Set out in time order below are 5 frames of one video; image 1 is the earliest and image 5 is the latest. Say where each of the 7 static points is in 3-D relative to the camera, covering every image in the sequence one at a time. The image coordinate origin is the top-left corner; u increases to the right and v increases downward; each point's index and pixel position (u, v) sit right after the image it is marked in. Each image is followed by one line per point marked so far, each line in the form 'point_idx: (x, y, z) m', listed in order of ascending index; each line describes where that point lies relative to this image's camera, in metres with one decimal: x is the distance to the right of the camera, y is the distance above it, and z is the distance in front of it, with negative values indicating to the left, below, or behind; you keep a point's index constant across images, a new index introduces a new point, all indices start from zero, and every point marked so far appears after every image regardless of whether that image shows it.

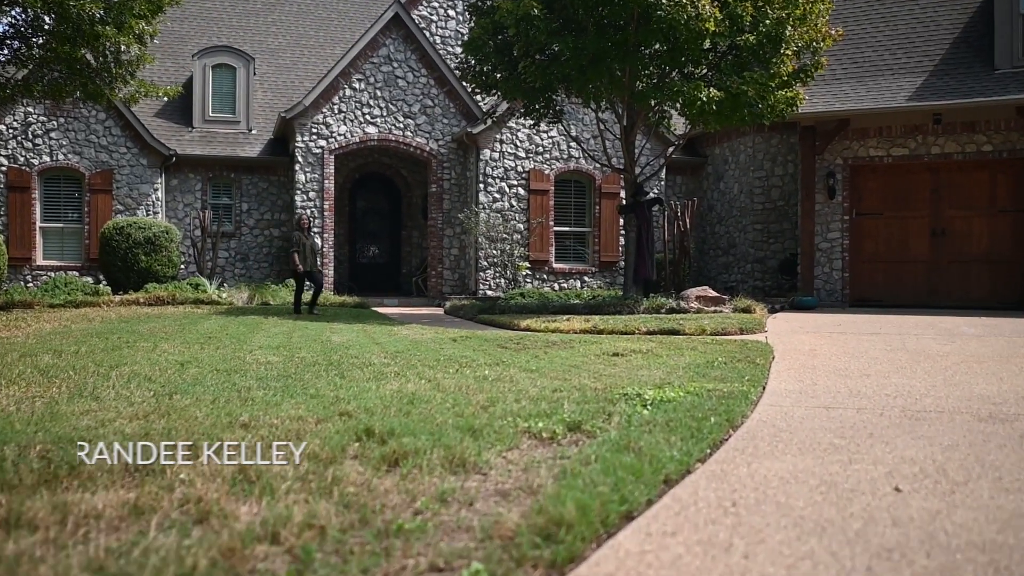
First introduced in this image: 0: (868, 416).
0: (+1.9, -0.7, +4.6) m
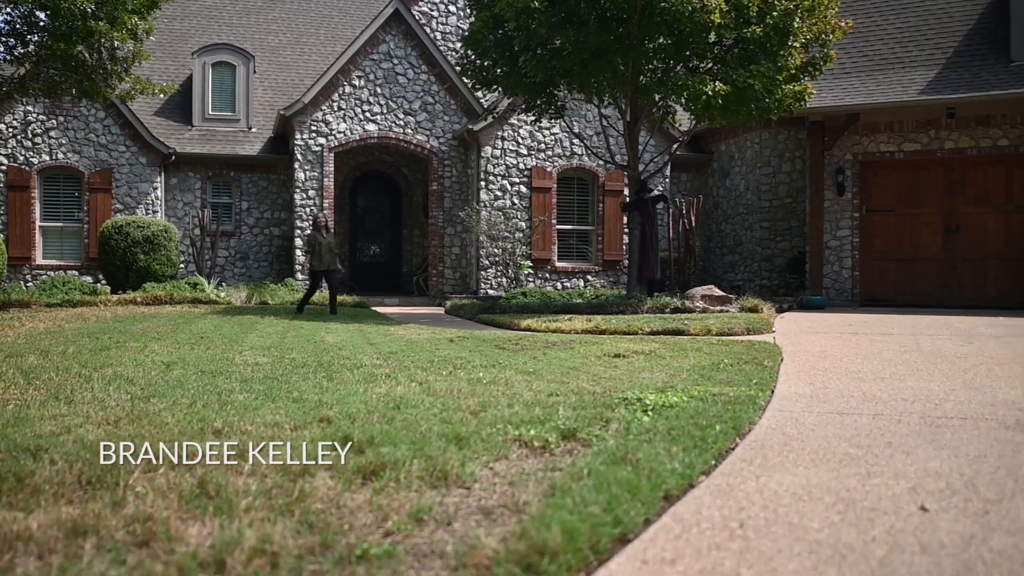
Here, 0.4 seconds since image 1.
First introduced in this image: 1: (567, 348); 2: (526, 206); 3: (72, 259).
0: (+1.9, -0.7, +4.3) m
1: (+0.5, -0.5, +7.6) m
2: (+0.3, +1.7, +17.5) m
3: (-8.8, +0.6, +17.2) m
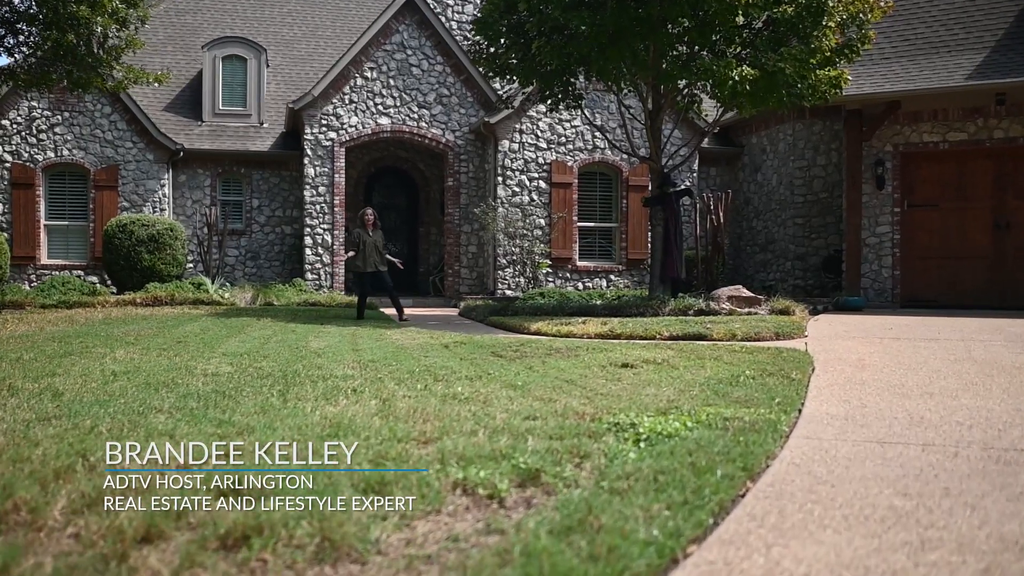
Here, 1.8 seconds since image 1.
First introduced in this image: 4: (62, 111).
0: (+1.7, -0.7, +3.4) m
1: (+0.5, -0.5, +6.8) m
2: (+0.6, +1.7, +16.7) m
3: (-8.5, +0.6, +16.7) m
4: (-8.6, +3.4, +16.4) m
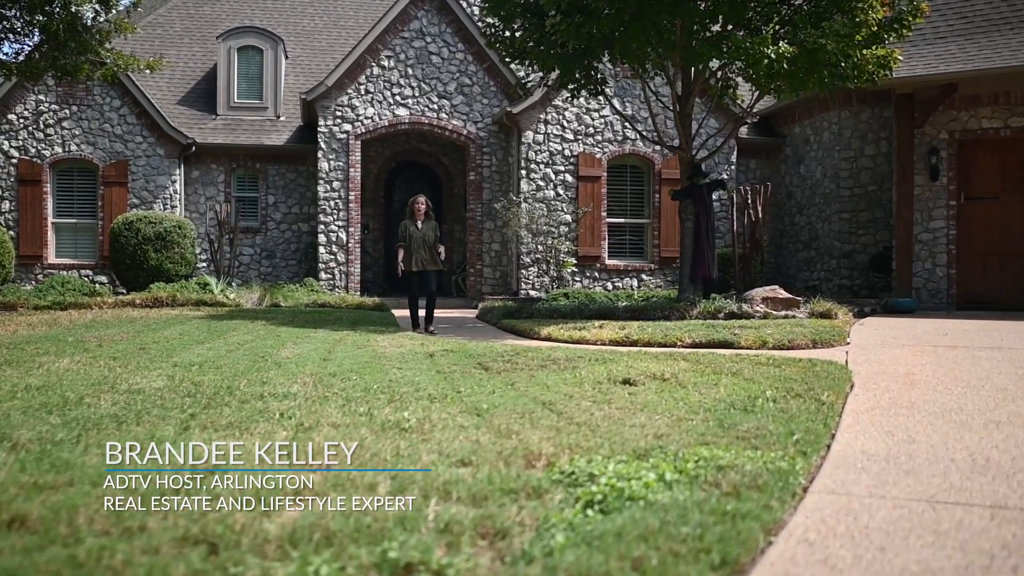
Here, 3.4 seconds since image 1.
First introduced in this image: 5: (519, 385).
0: (+1.4, -0.7, +2.4) m
1: (+0.4, -0.6, +5.9) m
2: (+1.1, +1.7, +15.8) m
3: (-8.0, +0.6, +16.2) m
4: (-8.2, +3.4, +15.9) m
5: (0.0, -0.6, +5.1) m
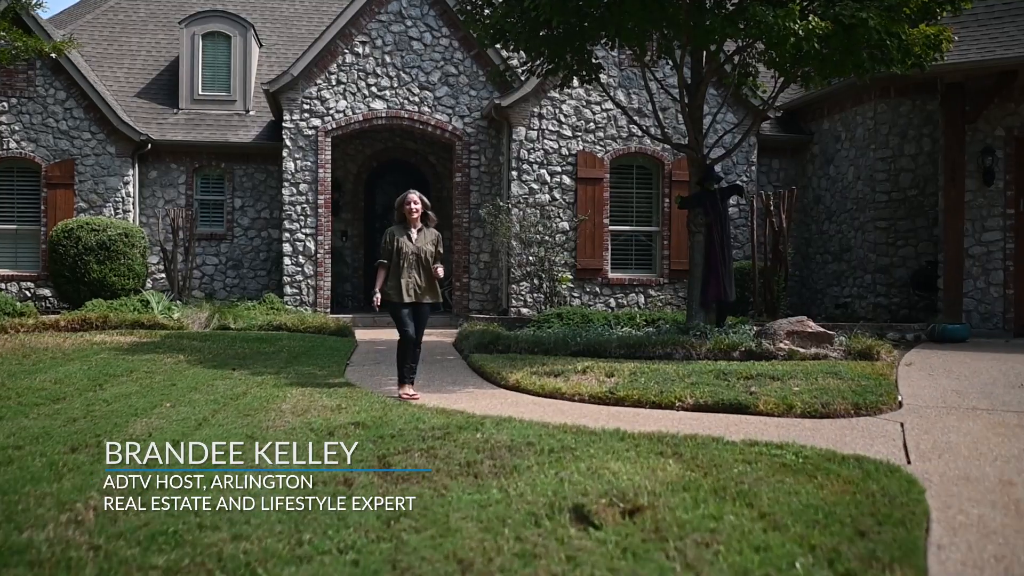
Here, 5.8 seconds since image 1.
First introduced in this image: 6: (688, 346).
0: (+0.9, -1.0, +0.6) m
1: (-0.1, -0.9, +4.0) m
2: (+0.9, +1.4, +13.9) m
3: (-8.2, +0.4, +14.6) m
4: (-8.3, +3.1, +14.2) m
5: (-0.4, -0.9, +3.2) m
6: (+1.8, -0.6, +8.7) m
